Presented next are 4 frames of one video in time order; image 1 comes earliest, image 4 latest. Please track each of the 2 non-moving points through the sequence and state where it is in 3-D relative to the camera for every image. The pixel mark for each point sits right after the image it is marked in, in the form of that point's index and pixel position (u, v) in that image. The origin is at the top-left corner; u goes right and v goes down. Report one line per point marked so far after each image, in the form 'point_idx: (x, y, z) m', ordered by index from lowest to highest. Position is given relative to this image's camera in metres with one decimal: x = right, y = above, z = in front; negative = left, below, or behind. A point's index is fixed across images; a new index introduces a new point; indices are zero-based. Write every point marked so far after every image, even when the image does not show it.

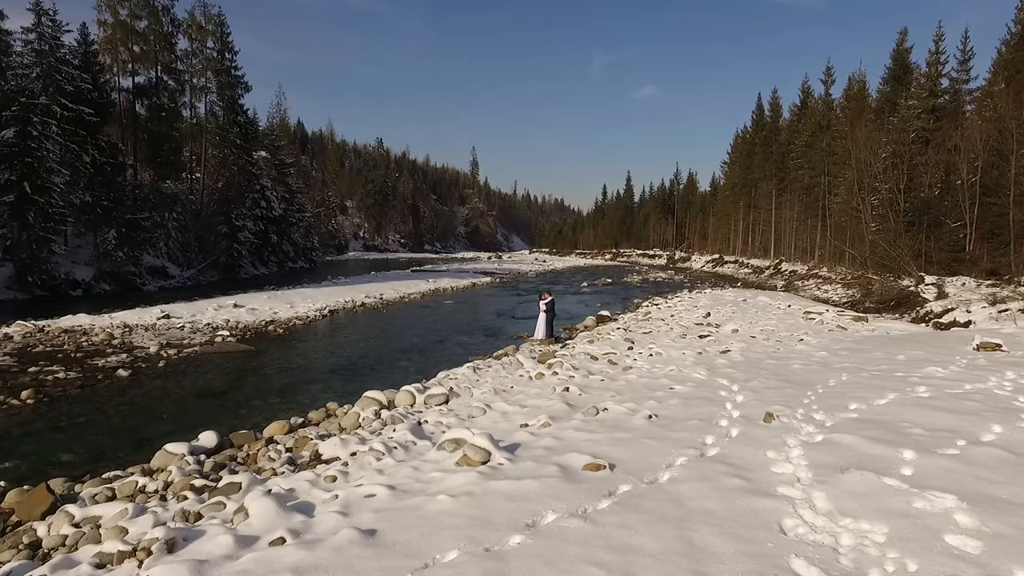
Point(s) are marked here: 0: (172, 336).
0: (-6.7, -1.0, +14.0) m
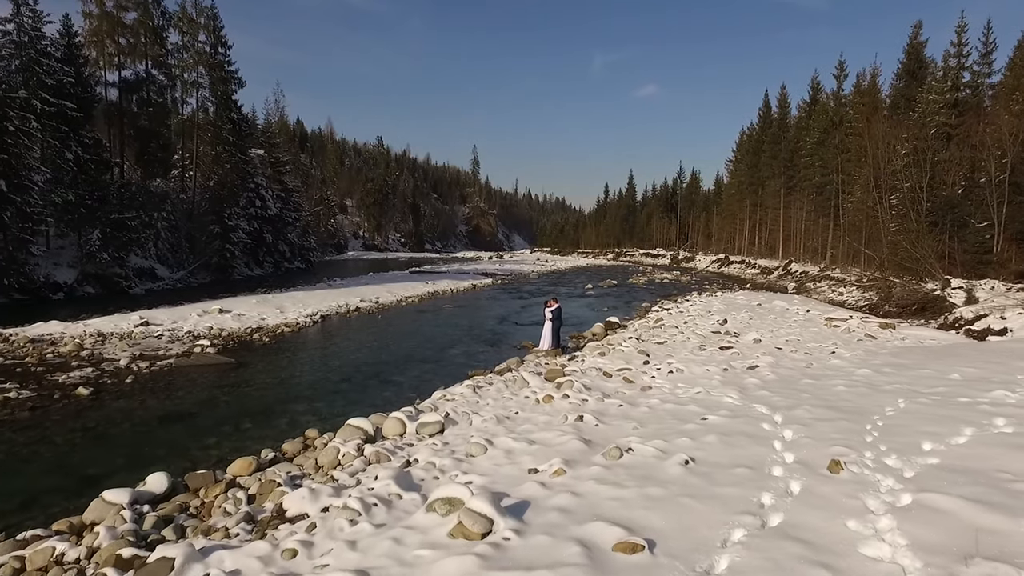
0: (-6.6, -1.1, +12.9) m
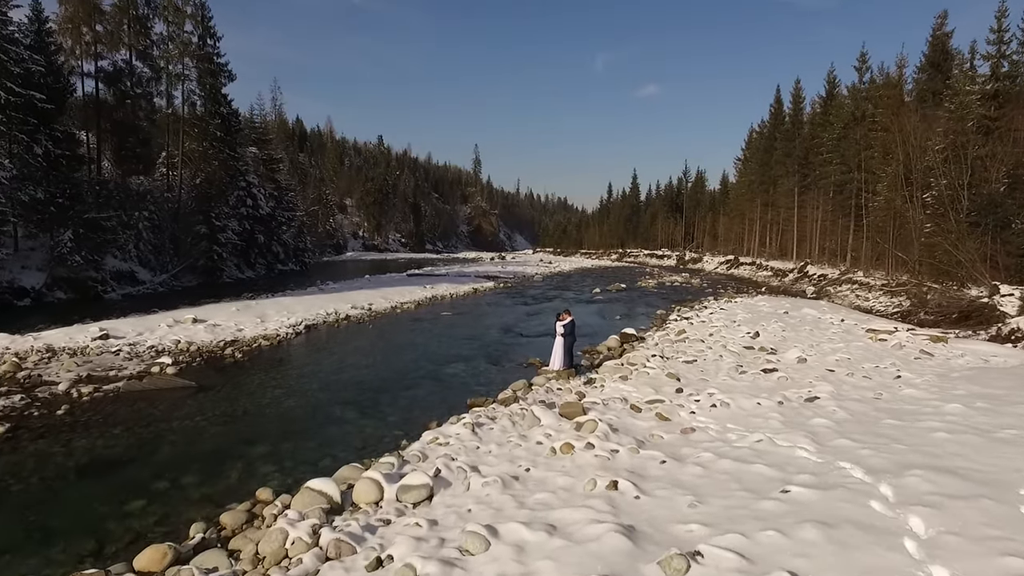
0: (-6.5, -1.2, +11.3) m
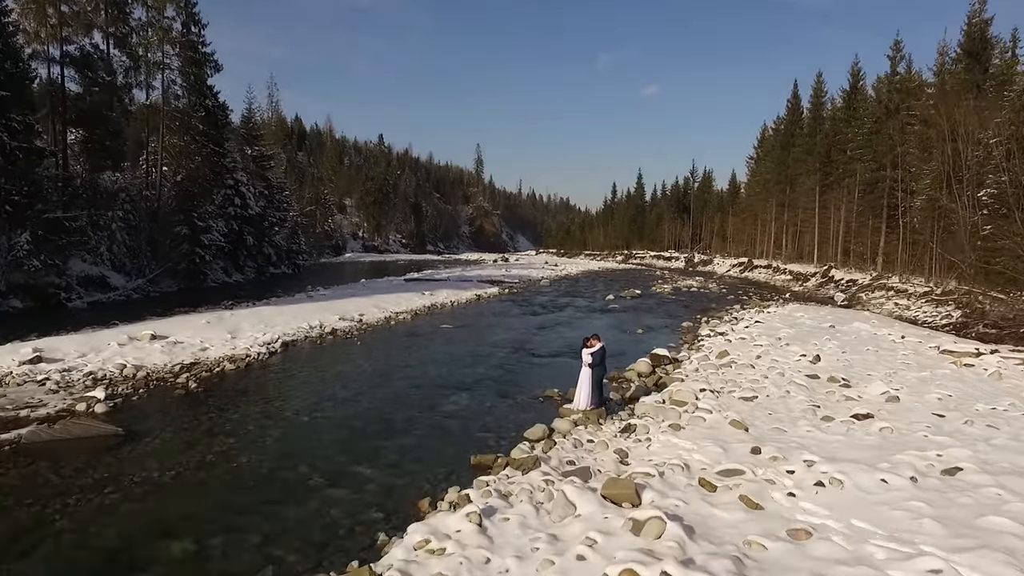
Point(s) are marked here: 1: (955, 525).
0: (-6.4, -1.4, +9.1) m
1: (+2.8, -1.5, +4.6) m
